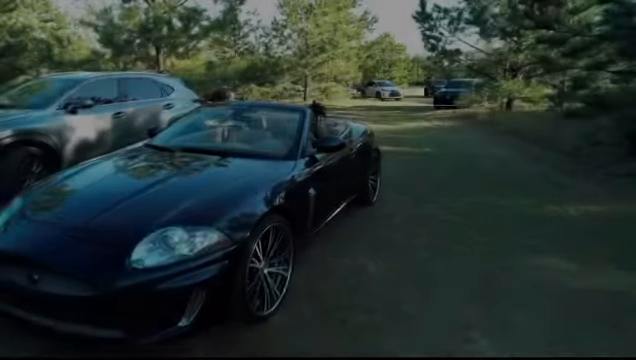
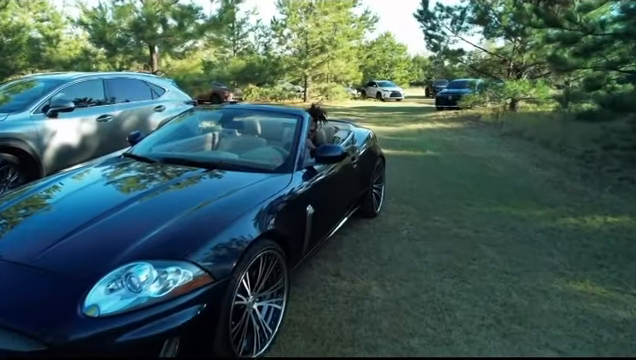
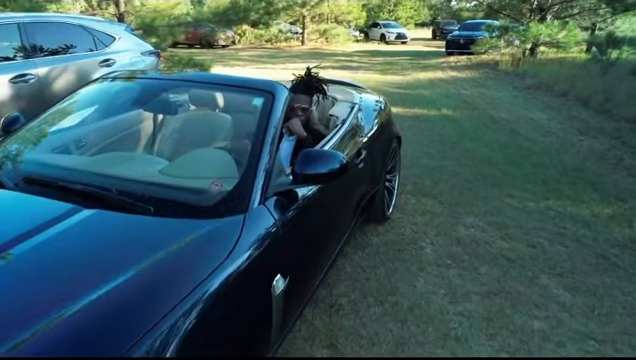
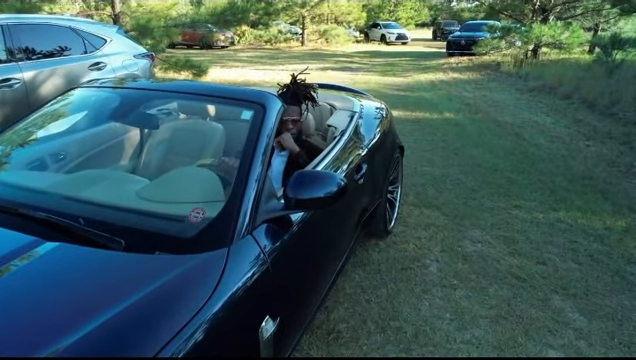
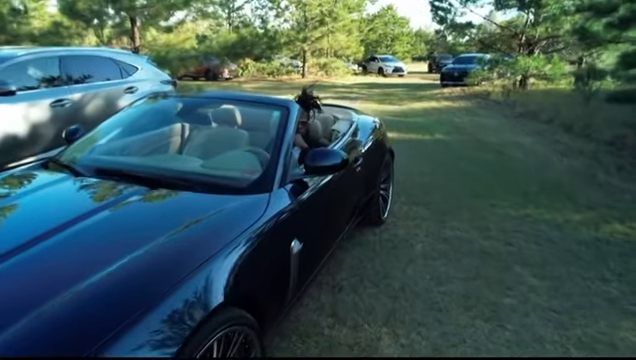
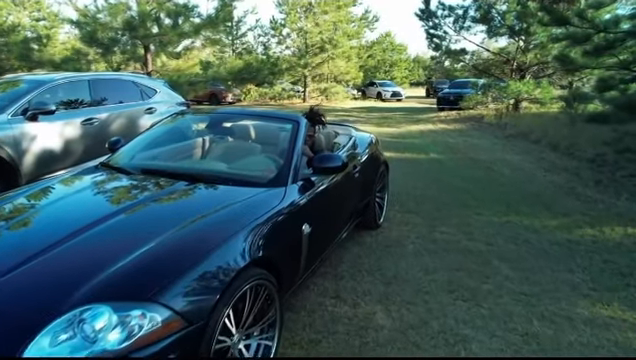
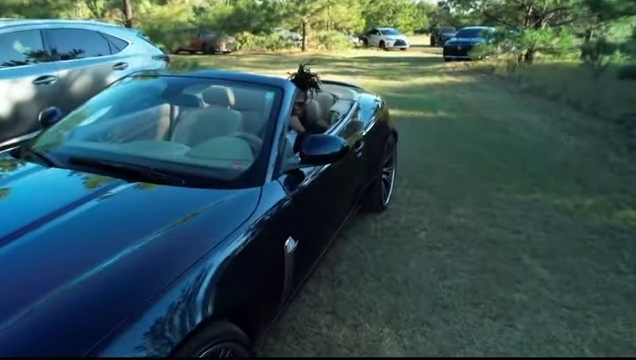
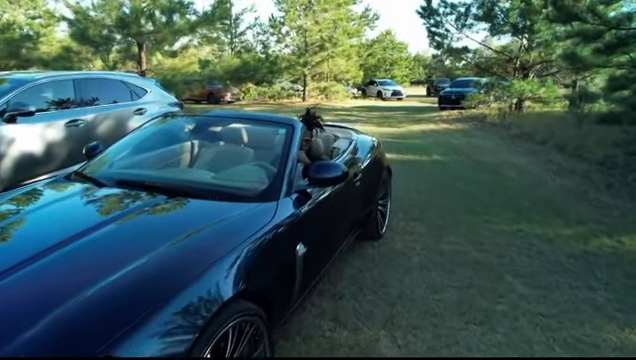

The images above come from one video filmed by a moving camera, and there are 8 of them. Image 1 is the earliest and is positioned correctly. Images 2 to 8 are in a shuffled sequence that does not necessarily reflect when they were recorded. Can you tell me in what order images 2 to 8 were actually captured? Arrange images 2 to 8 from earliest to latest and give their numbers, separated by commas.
2, 6, 8, 5, 7, 3, 4
